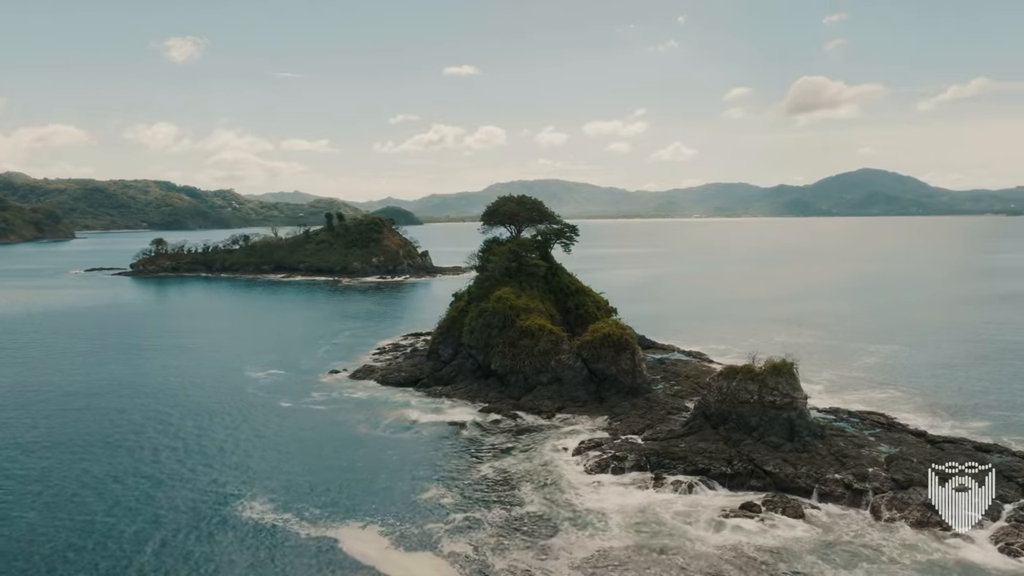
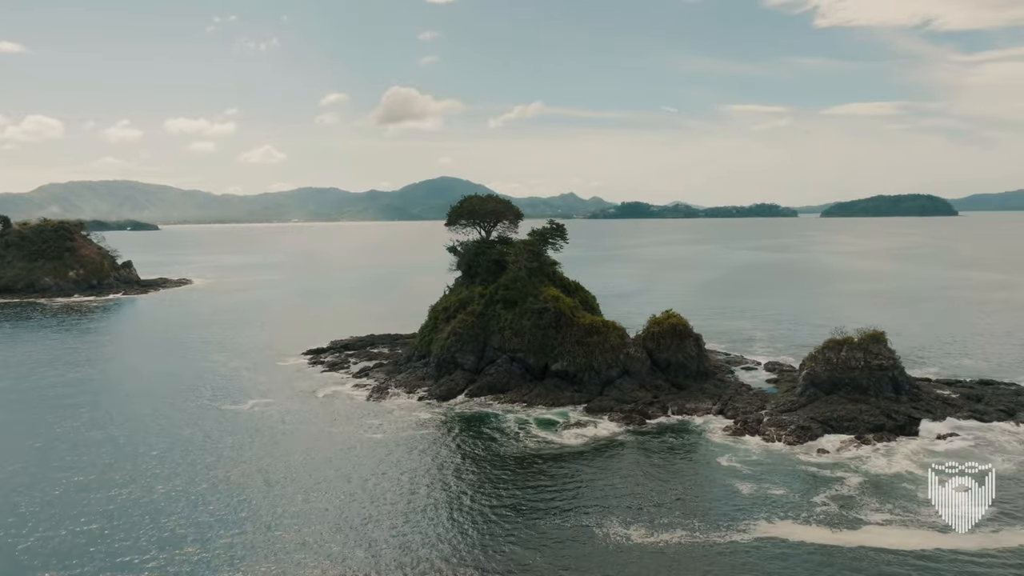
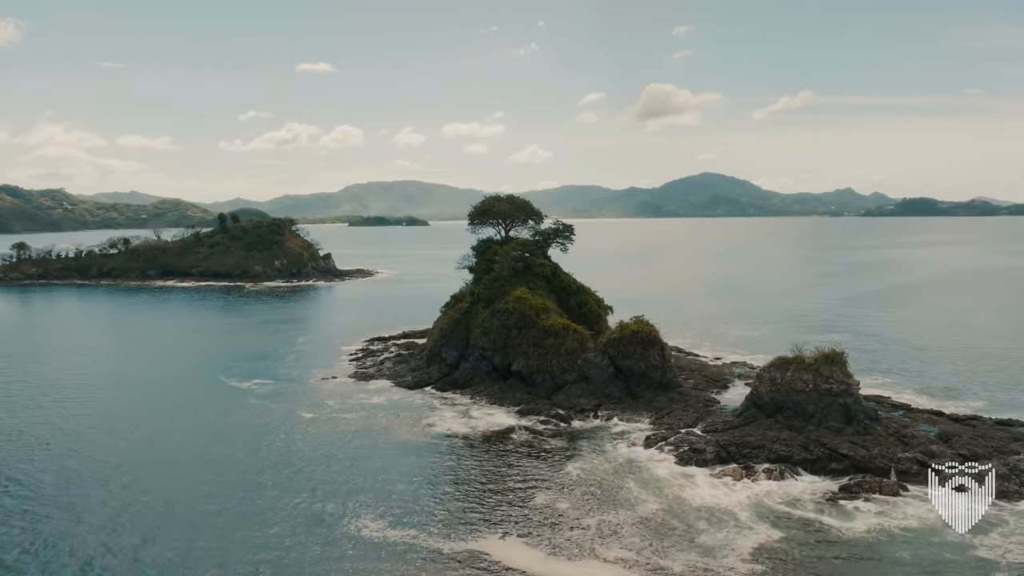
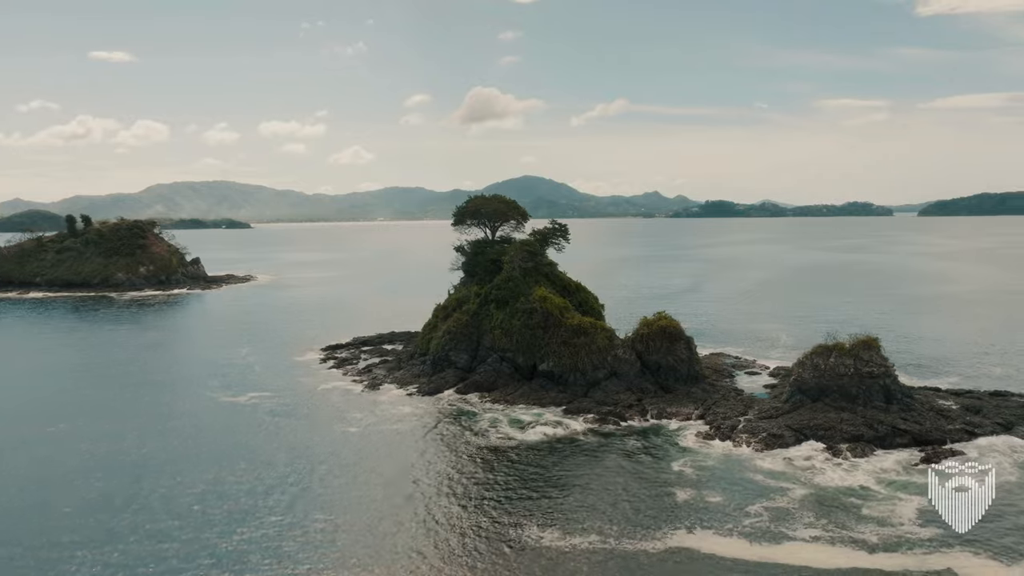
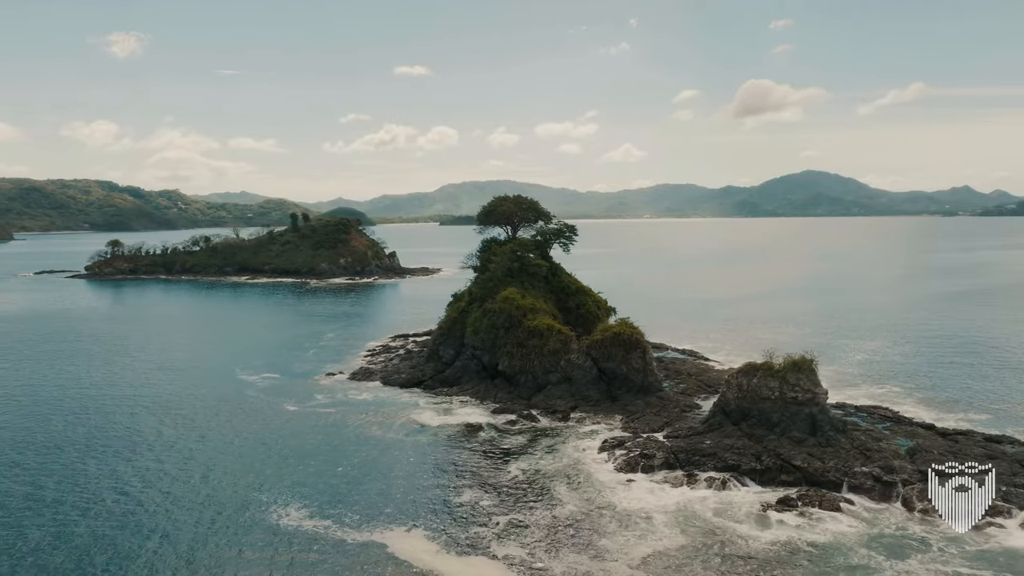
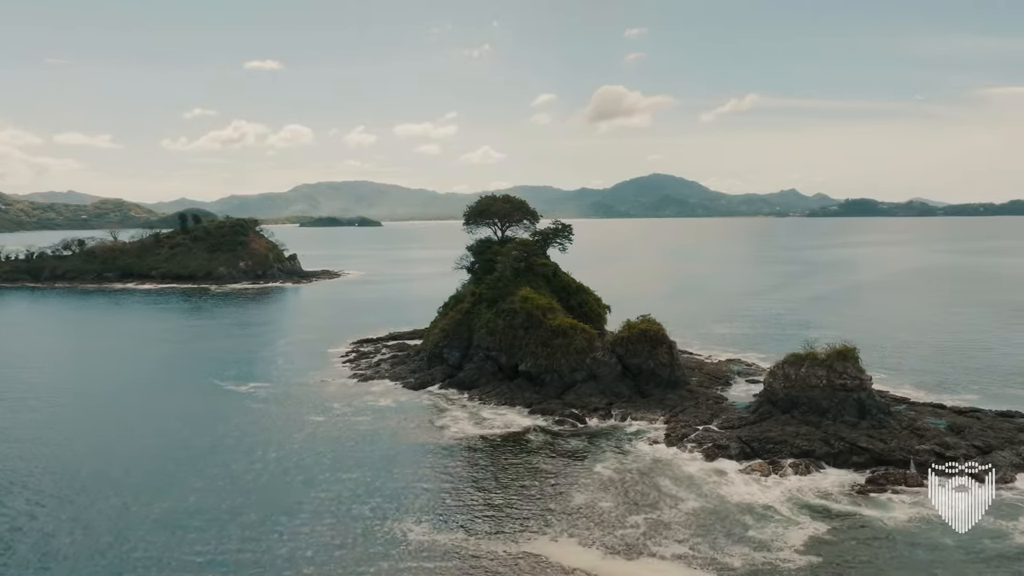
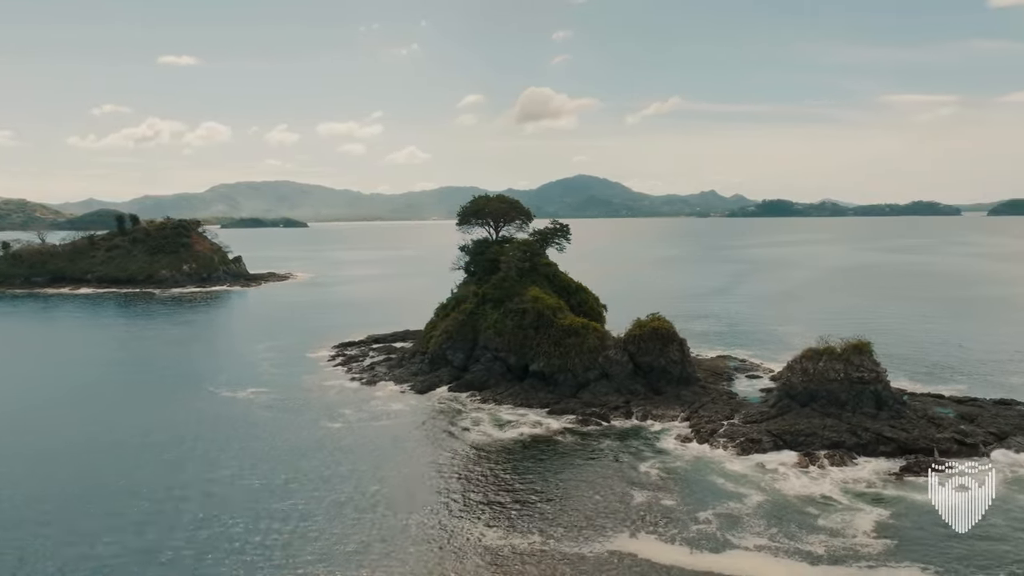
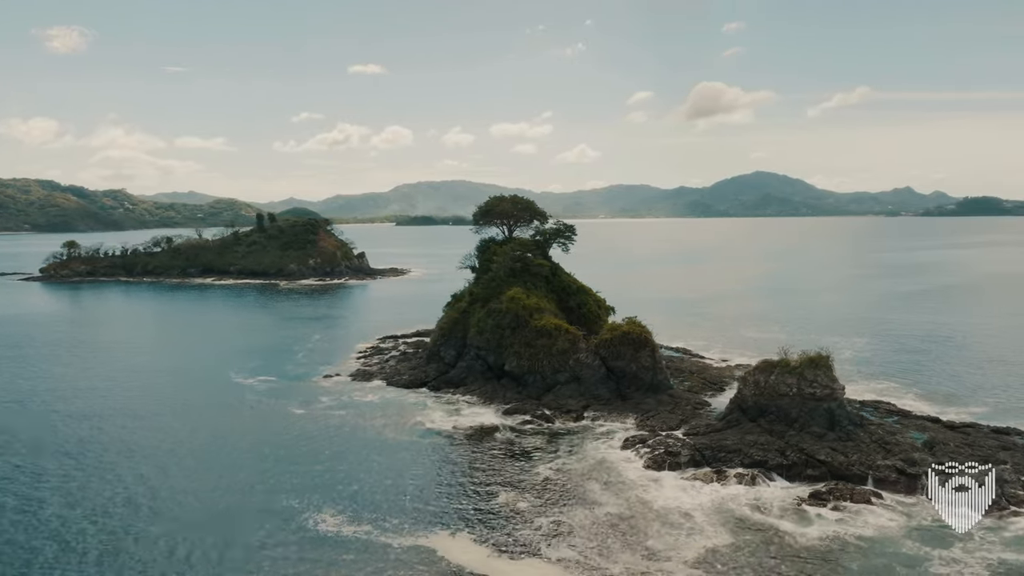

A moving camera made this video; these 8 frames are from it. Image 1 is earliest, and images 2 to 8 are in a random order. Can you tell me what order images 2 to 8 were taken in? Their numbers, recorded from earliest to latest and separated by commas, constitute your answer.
5, 8, 3, 6, 7, 4, 2
